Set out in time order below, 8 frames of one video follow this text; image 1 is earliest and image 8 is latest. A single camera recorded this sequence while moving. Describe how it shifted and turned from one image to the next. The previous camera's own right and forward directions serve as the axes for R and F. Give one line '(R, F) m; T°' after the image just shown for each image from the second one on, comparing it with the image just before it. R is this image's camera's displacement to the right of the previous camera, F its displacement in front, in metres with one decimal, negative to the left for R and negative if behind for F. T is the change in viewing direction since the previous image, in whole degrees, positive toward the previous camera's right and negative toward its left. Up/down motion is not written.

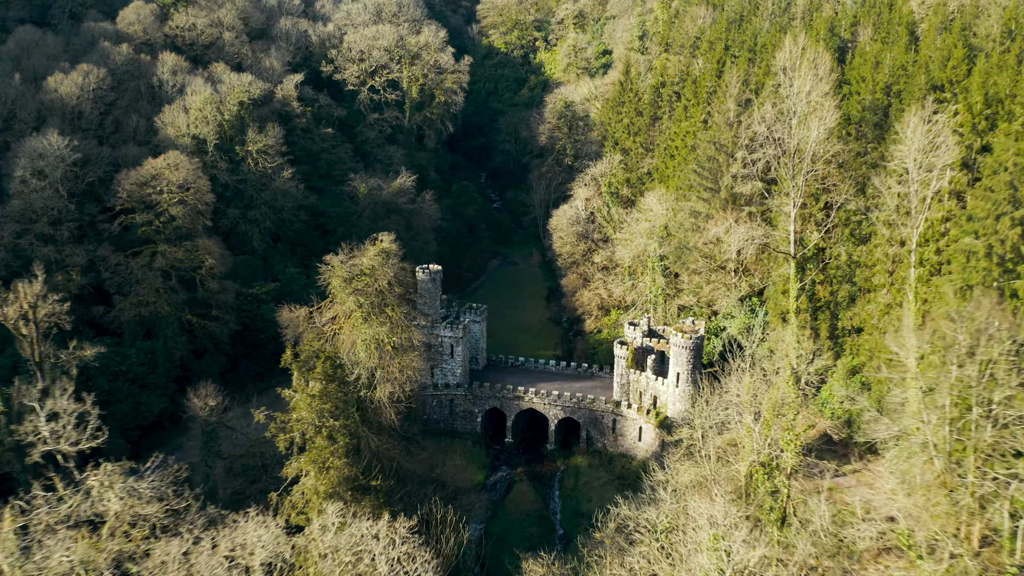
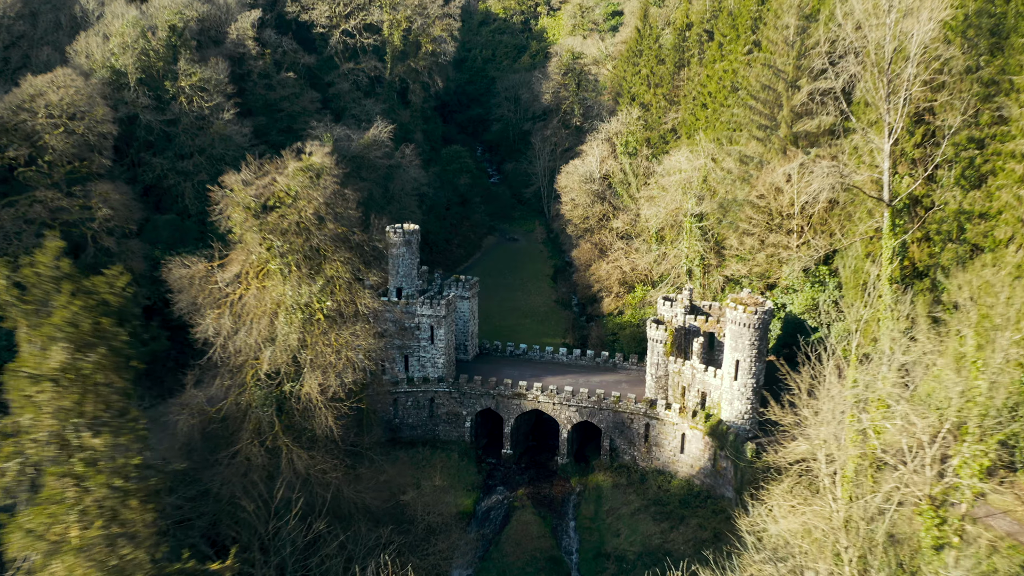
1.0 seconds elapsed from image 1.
(+0.1, +10.7) m; 0°
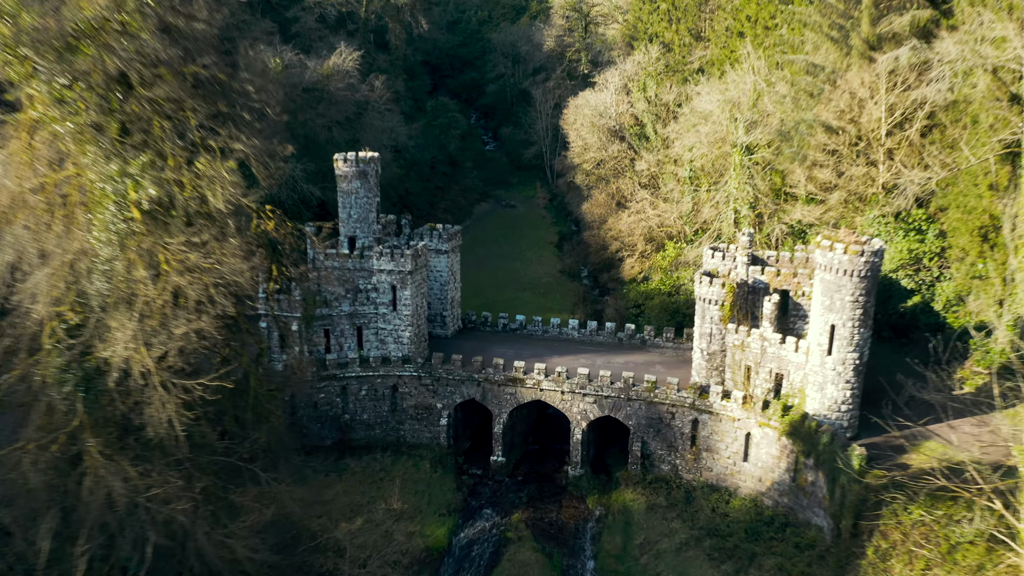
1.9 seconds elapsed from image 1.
(+0.3, +9.2) m; 0°
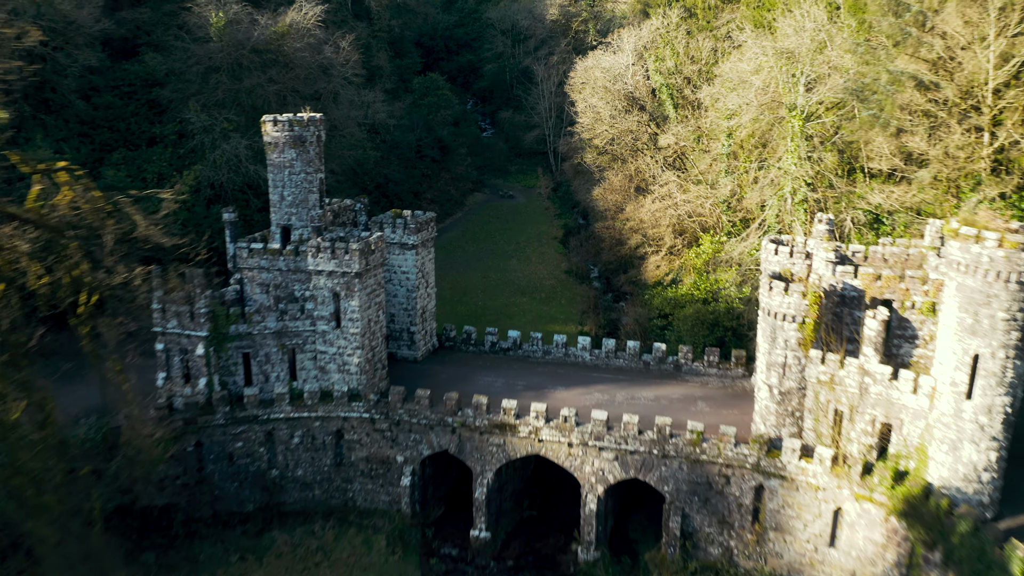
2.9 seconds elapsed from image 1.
(+0.3, +6.6) m; 0°
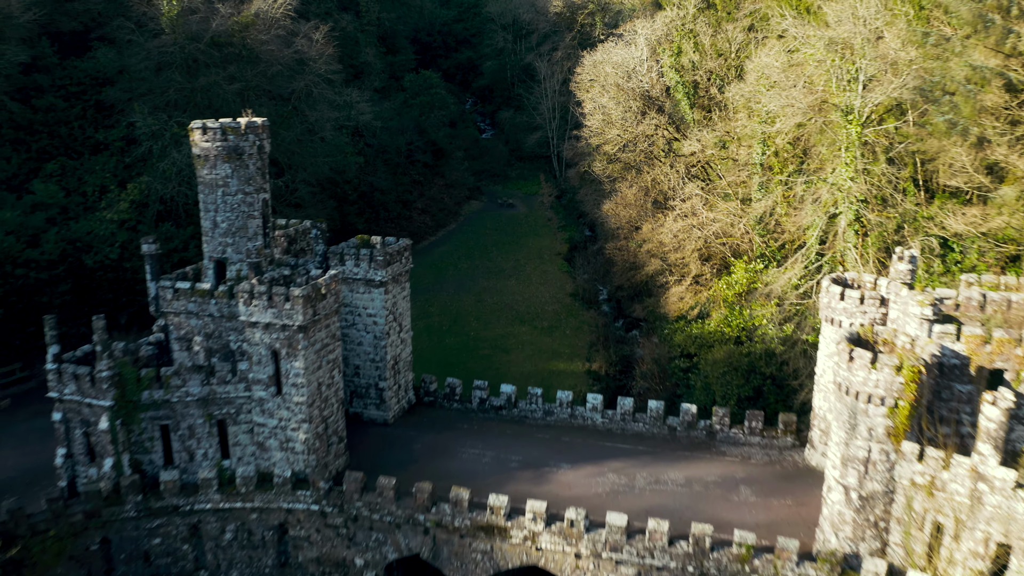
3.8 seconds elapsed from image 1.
(+0.2, +3.9) m; 0°
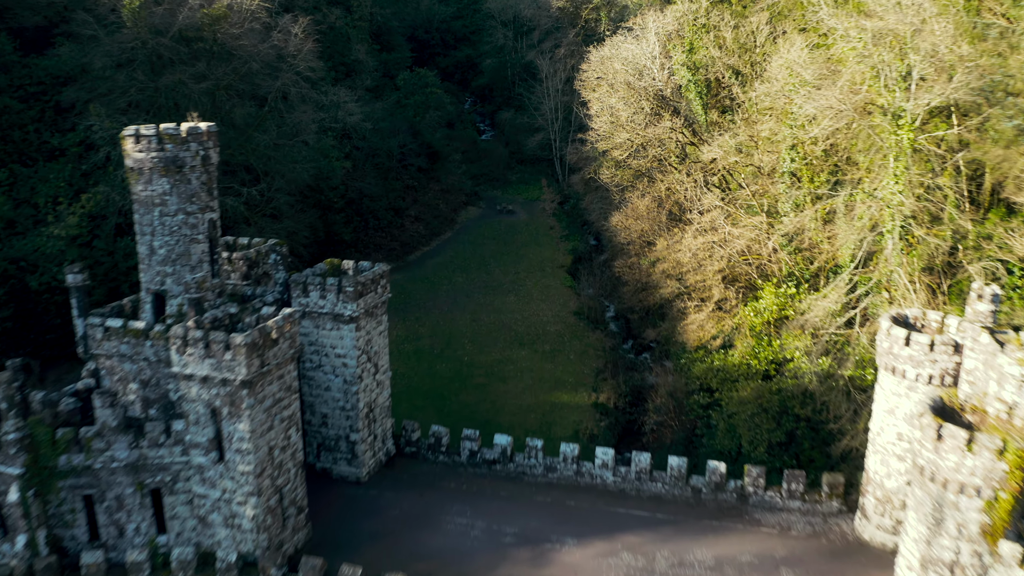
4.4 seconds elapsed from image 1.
(+0.1, +2.4) m; 0°
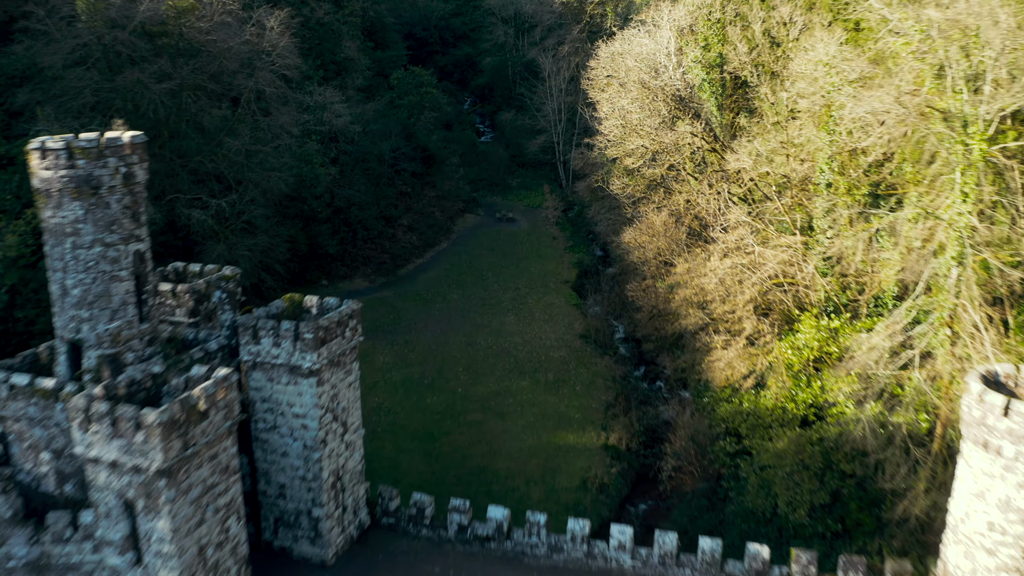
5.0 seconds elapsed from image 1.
(+0.1, +2.4) m; 0°
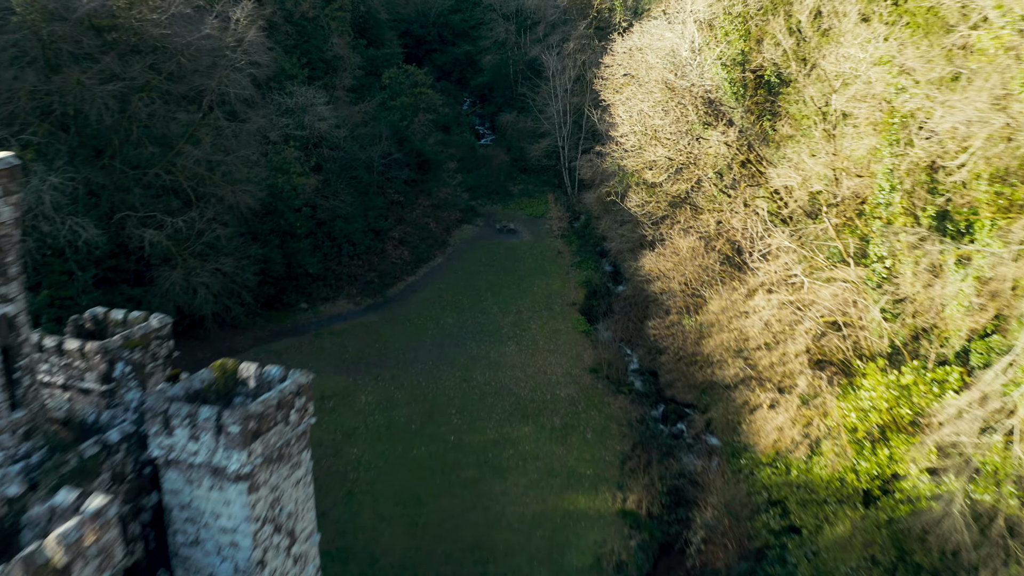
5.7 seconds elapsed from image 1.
(0.0, +2.7) m; 0°
